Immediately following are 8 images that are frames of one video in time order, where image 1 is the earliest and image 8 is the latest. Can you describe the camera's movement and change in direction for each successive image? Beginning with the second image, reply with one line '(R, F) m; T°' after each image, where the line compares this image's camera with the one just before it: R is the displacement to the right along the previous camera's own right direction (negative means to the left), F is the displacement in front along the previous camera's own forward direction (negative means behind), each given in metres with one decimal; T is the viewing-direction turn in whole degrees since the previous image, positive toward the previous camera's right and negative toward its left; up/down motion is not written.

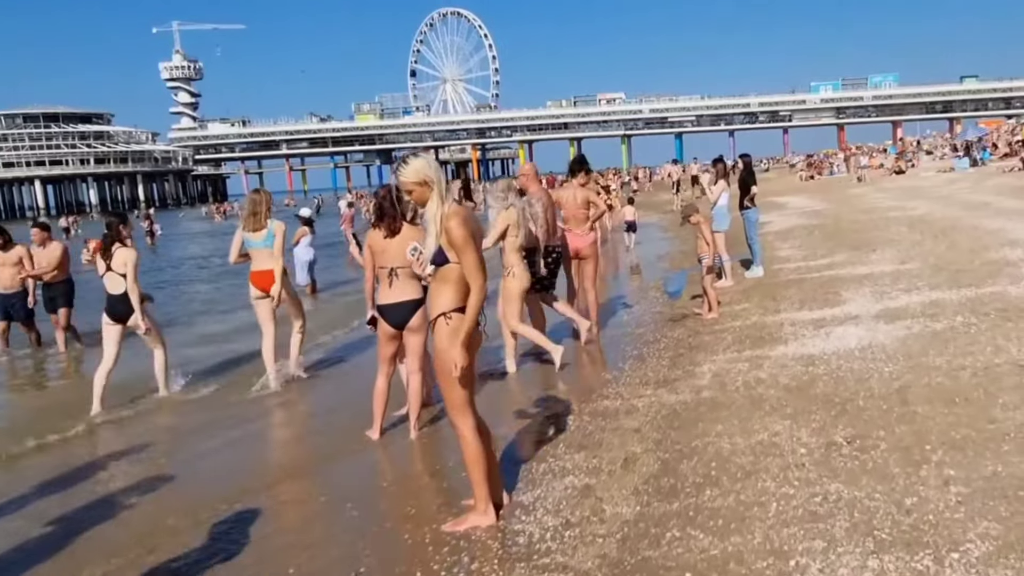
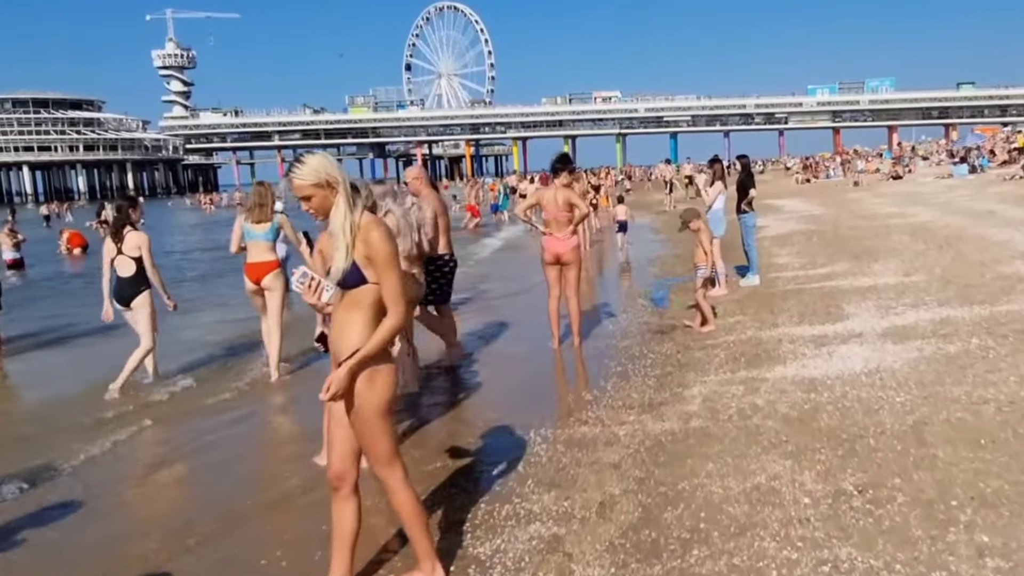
(+0.1, +0.7) m; 0°
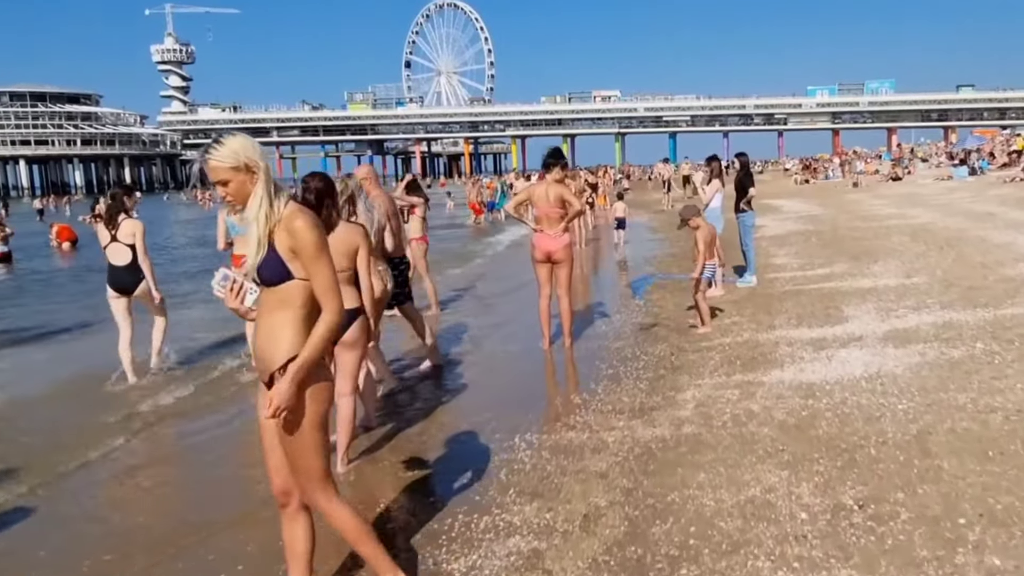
(+0.1, +0.3) m; 0°
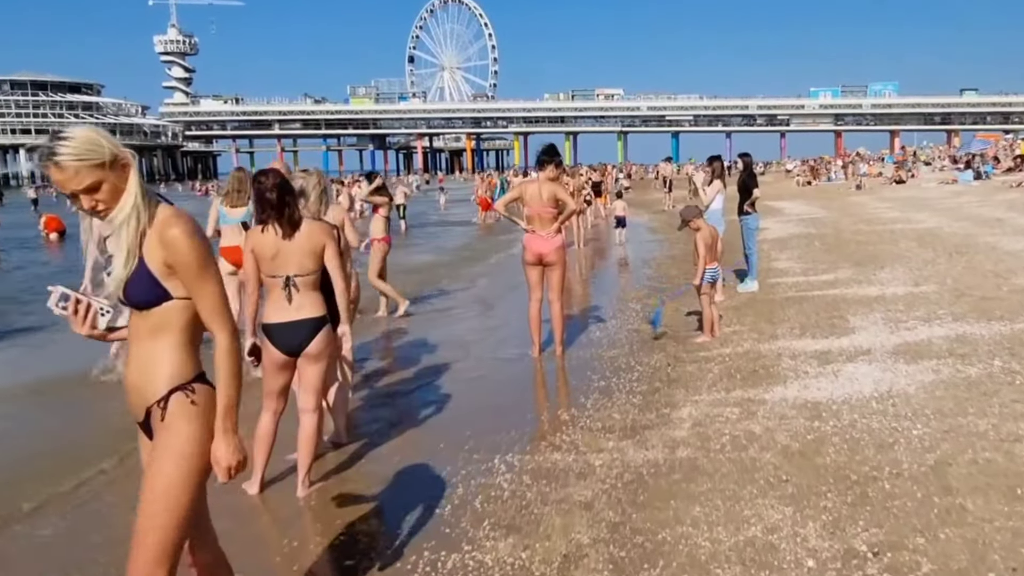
(+0.1, +0.4) m; 0°
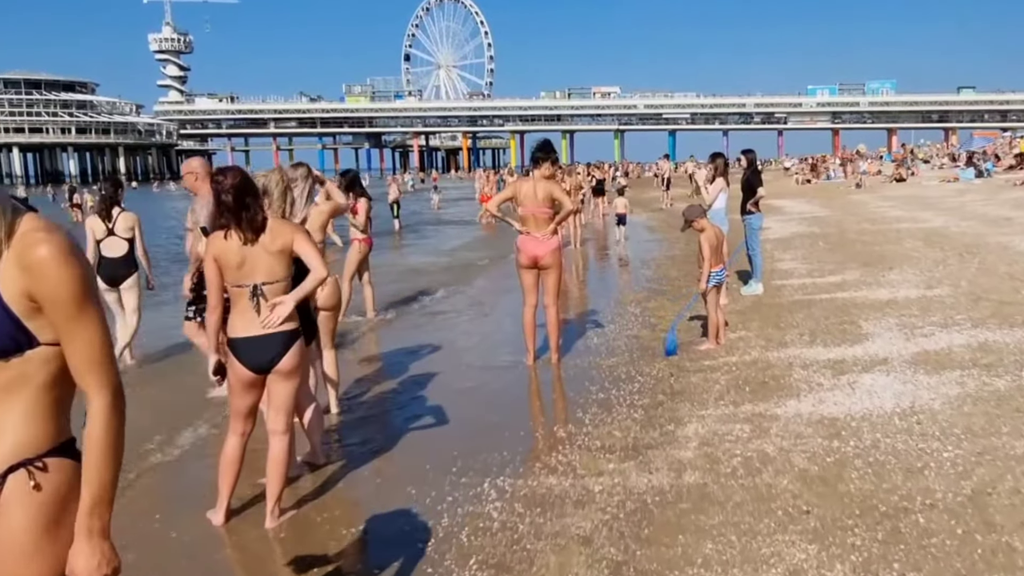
(0.0, +0.4) m; 0°
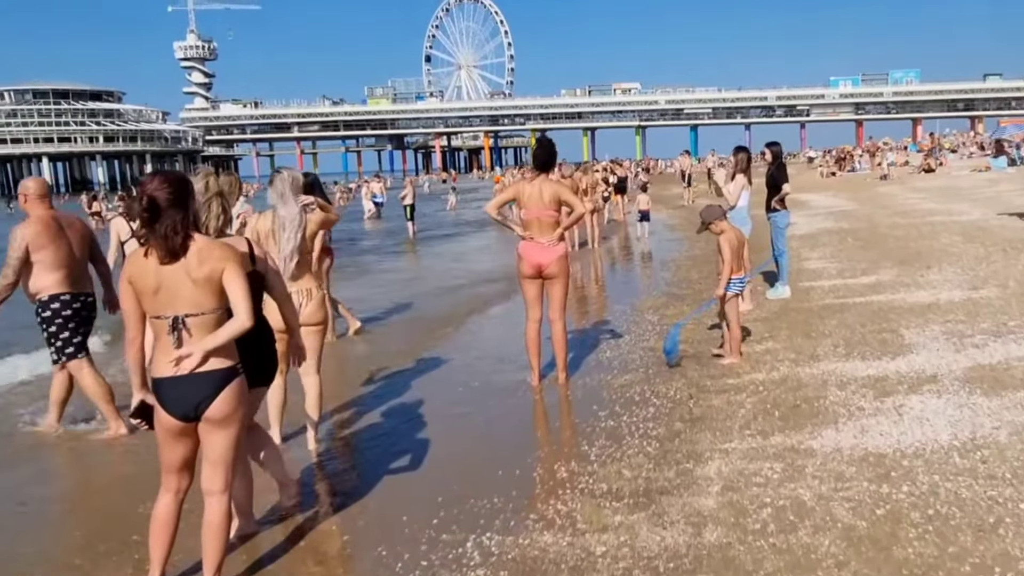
(+0.2, +0.7) m; -1°
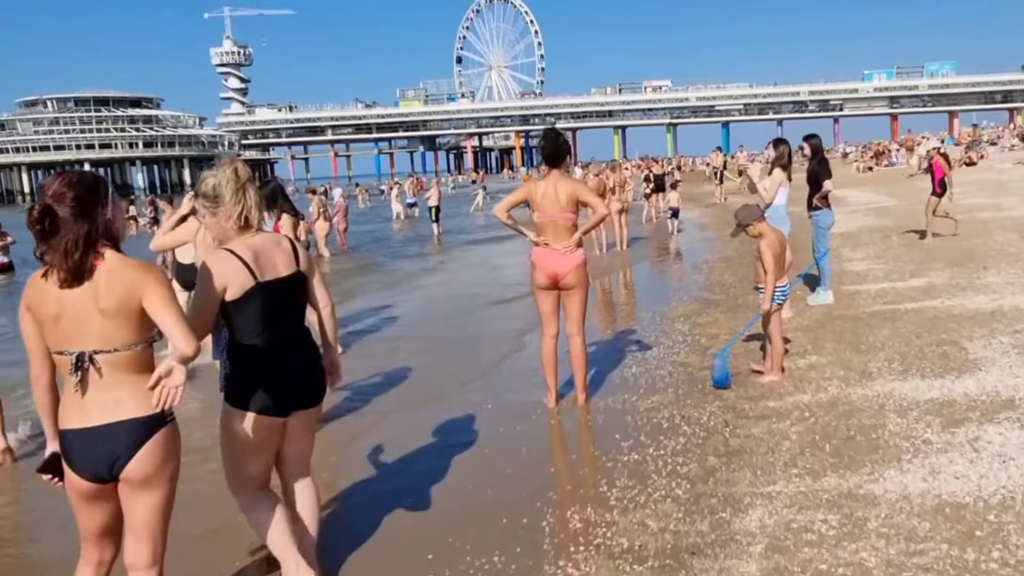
(+0.1, +0.7) m; -2°
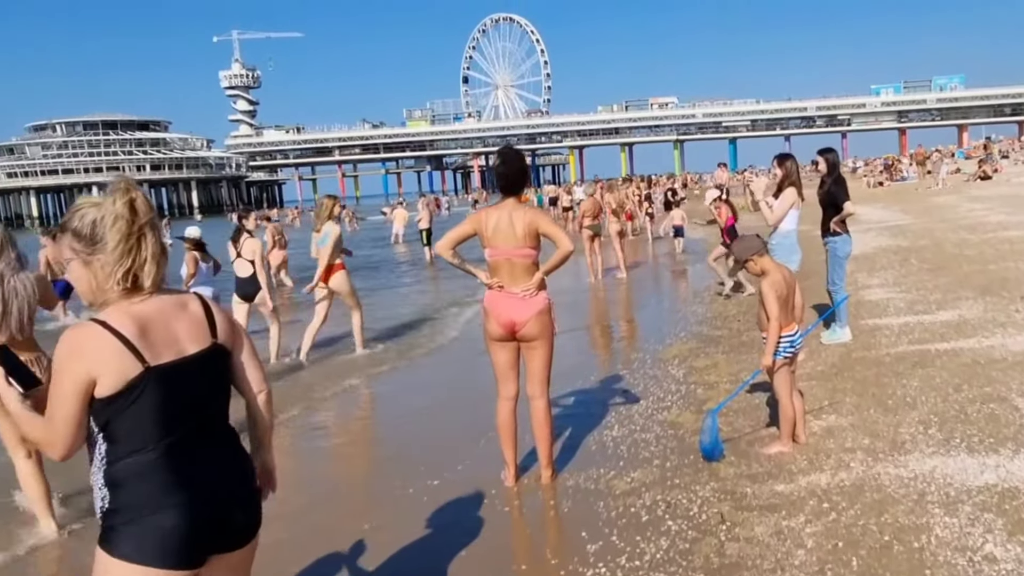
(+0.3, +1.1) m; 0°
